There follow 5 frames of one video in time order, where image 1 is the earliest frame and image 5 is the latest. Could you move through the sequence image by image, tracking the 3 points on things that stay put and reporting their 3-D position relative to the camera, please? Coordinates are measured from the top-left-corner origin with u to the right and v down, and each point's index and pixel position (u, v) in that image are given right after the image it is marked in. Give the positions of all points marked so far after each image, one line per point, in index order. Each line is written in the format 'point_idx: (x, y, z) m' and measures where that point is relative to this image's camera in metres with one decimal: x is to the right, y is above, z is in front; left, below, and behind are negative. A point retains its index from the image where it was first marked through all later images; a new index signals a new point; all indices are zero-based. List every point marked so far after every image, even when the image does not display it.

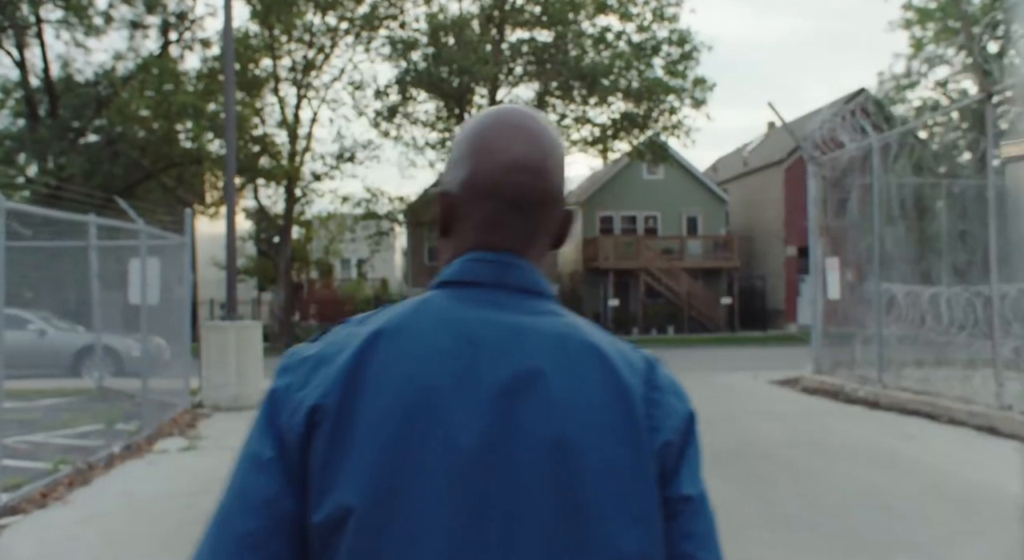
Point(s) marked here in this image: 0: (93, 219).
0: (-5.0, +0.7, +8.7) m
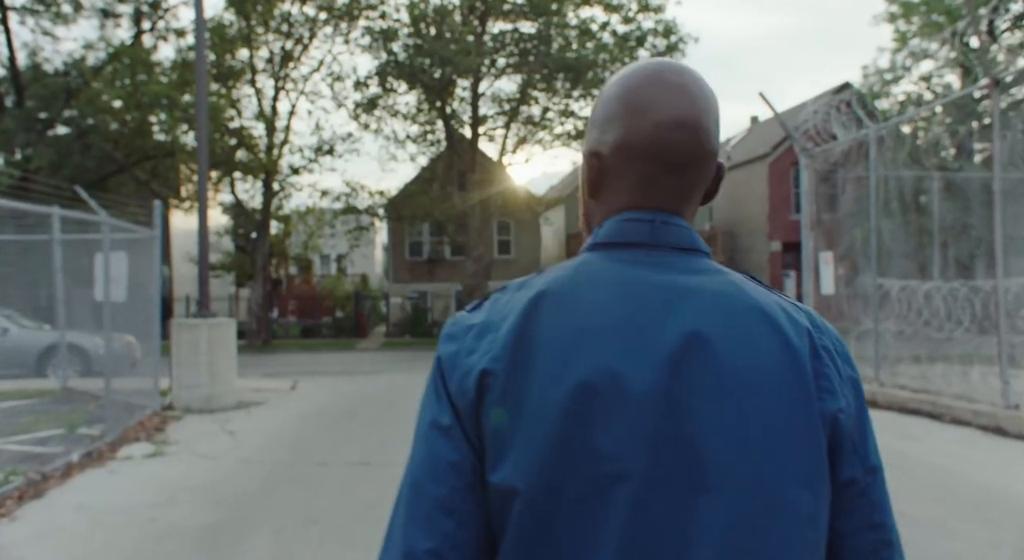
0: (-5.1, +0.8, +8.3) m
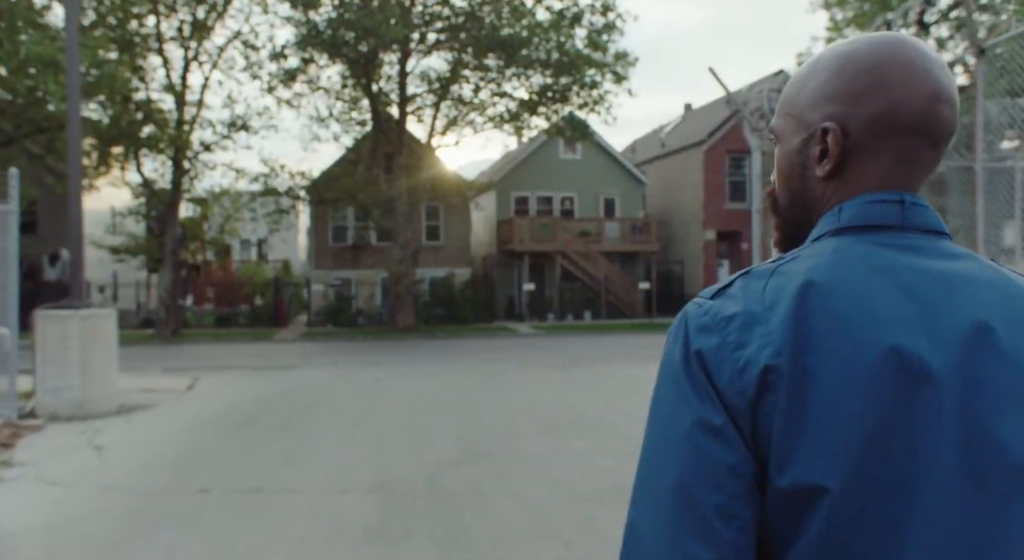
0: (-5.8, +0.9, +6.8) m
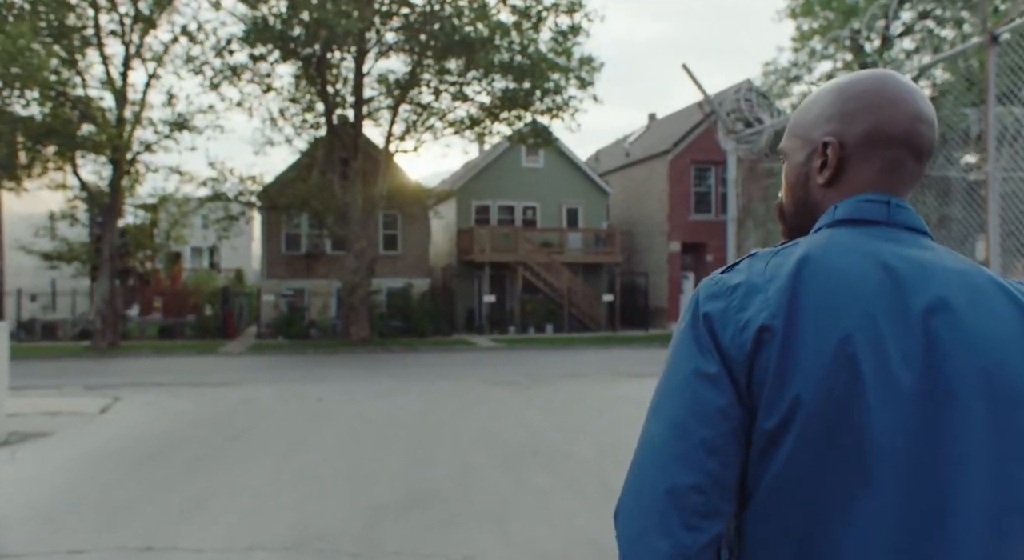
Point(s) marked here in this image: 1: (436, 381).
0: (-6.2, +0.9, +5.7) m
1: (-1.5, -2.0, +14.7) m
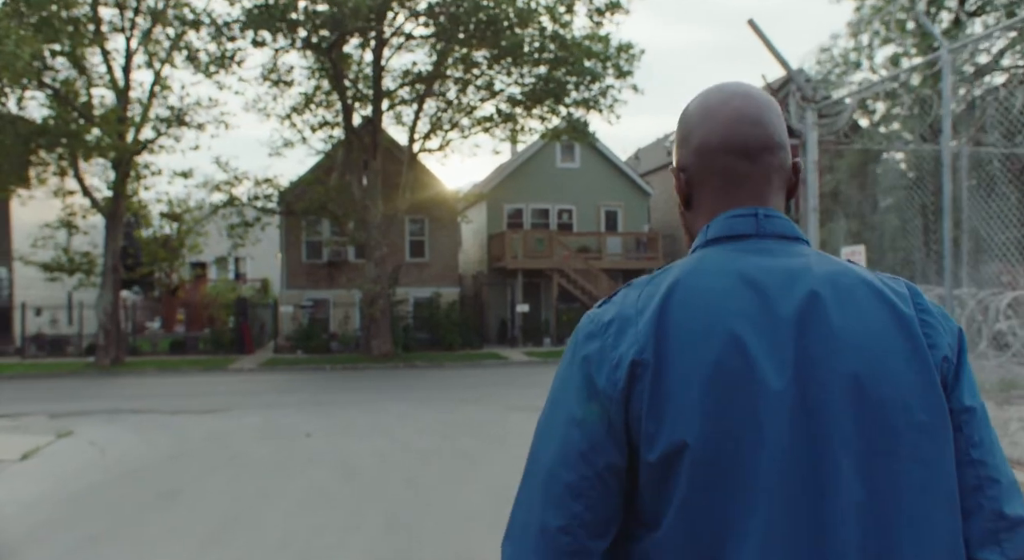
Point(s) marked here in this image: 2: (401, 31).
0: (-6.1, +0.8, +3.9) m
1: (-0.9, -2.2, +12.7) m
2: (-2.9, +6.4, +19.5) m
